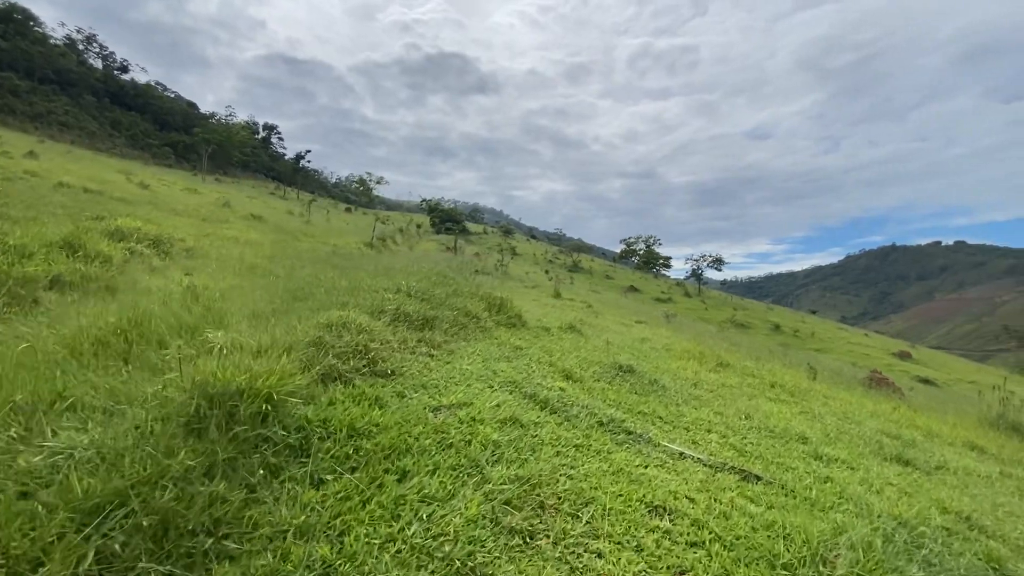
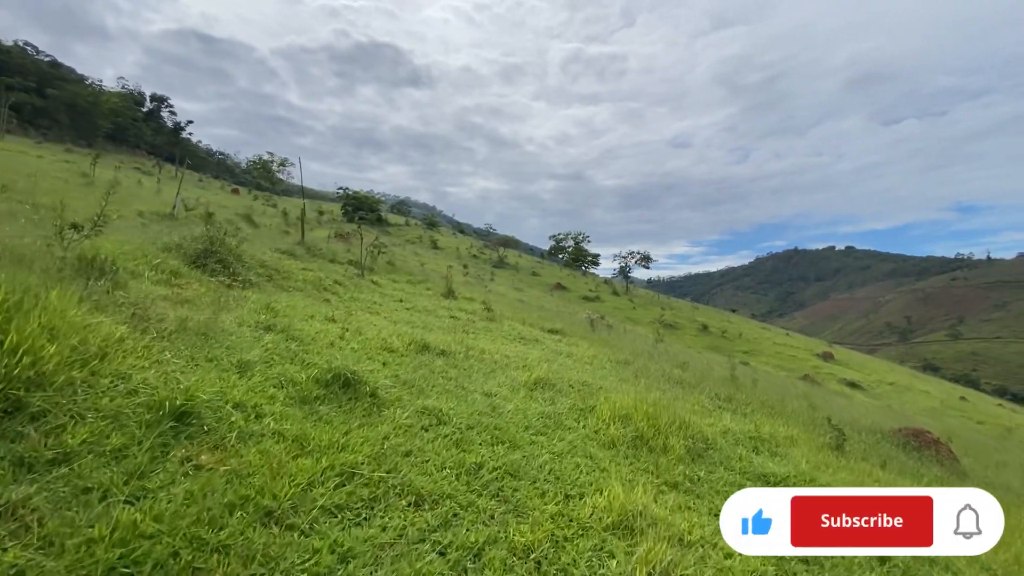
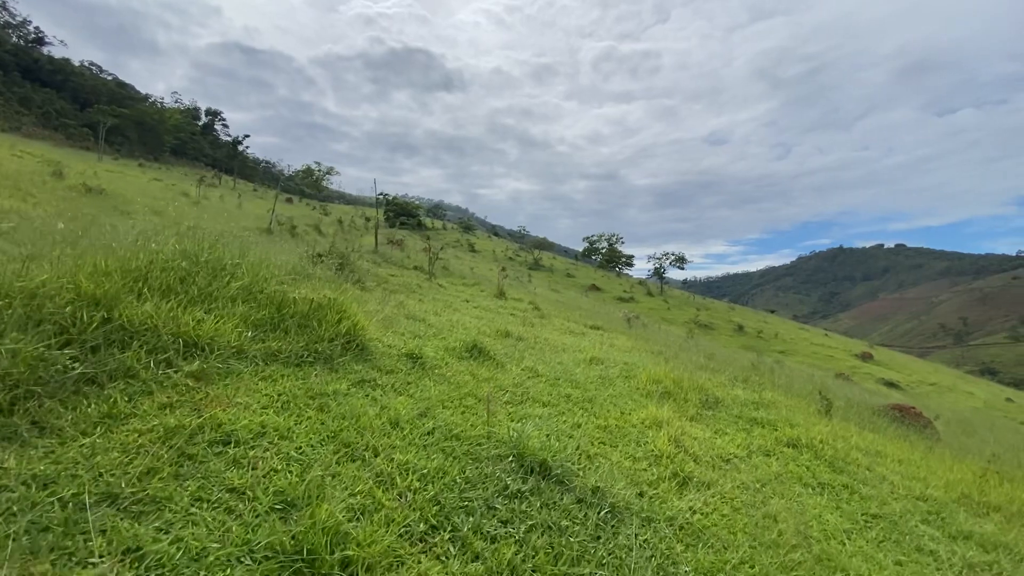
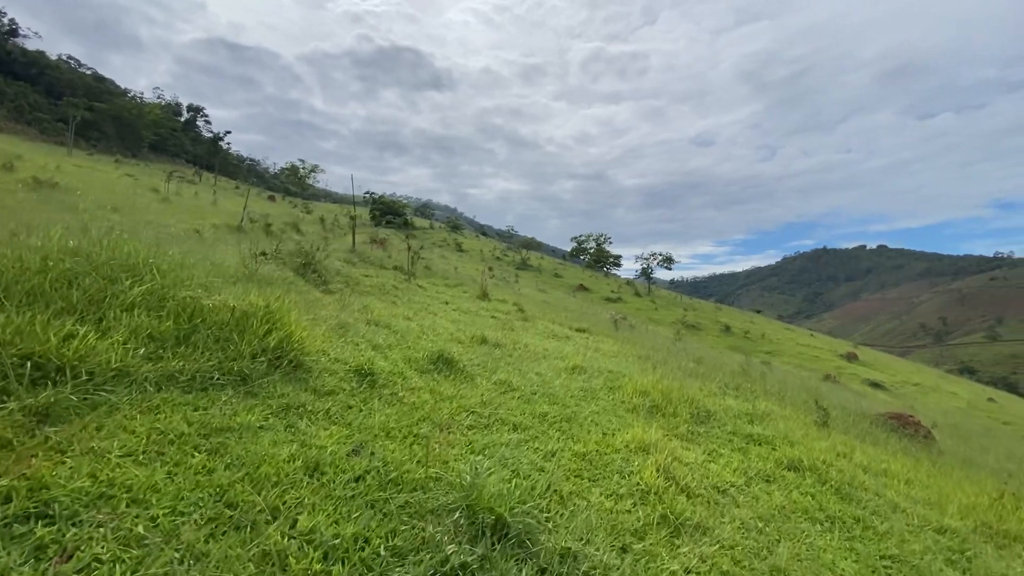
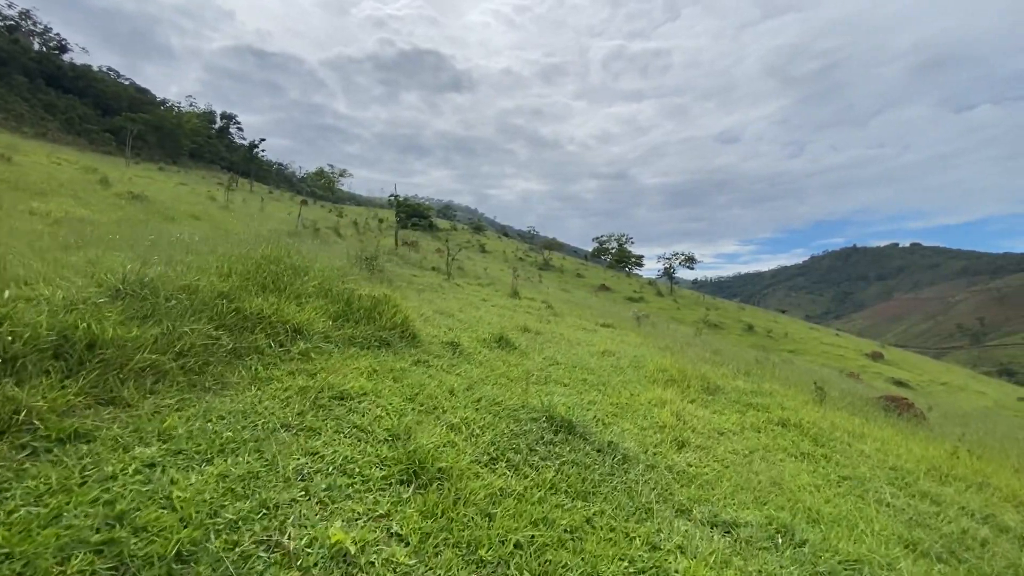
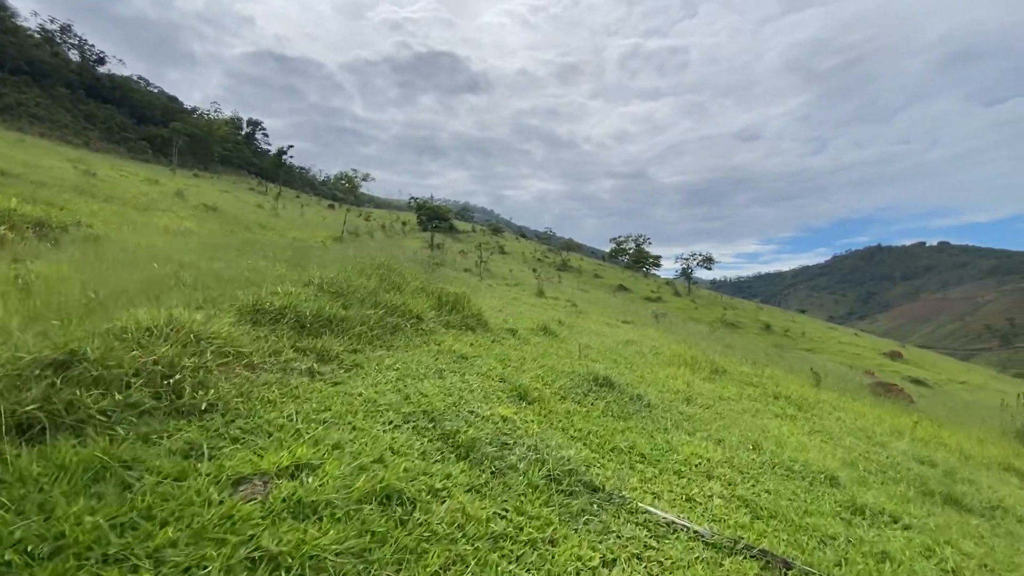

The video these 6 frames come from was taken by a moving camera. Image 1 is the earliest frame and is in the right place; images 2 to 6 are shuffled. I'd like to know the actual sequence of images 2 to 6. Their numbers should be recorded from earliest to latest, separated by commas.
6, 5, 3, 4, 2
